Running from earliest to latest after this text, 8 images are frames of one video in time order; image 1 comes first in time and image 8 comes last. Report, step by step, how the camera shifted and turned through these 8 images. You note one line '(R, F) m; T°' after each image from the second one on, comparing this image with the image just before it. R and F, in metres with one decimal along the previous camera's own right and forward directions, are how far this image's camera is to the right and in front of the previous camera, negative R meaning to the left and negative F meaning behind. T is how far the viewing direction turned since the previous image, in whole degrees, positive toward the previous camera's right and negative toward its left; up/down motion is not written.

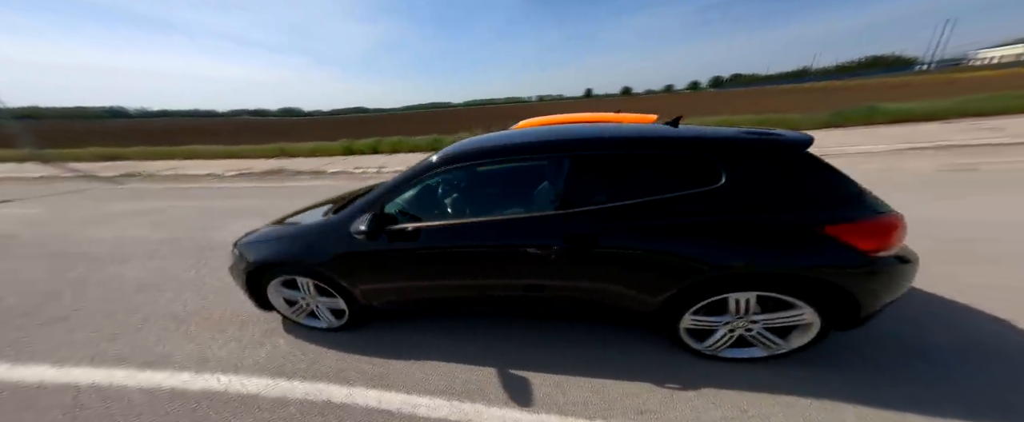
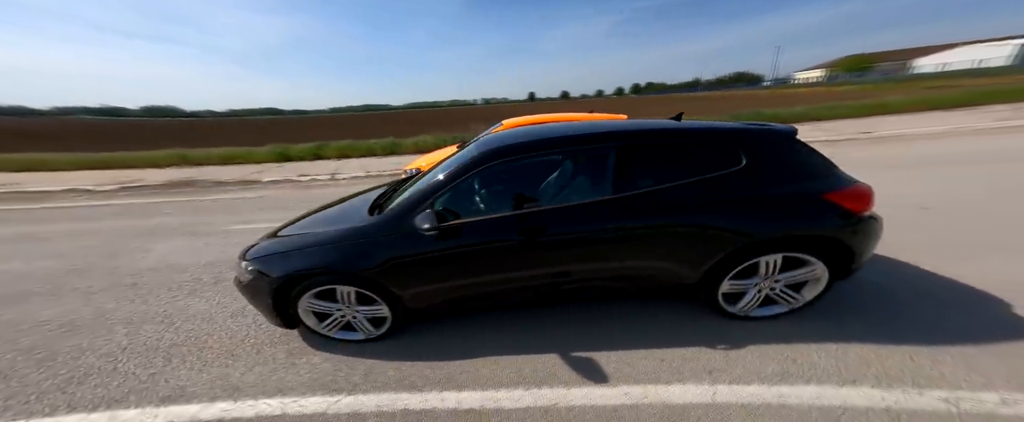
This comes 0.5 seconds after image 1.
(-0.7, 0.0) m; +10°
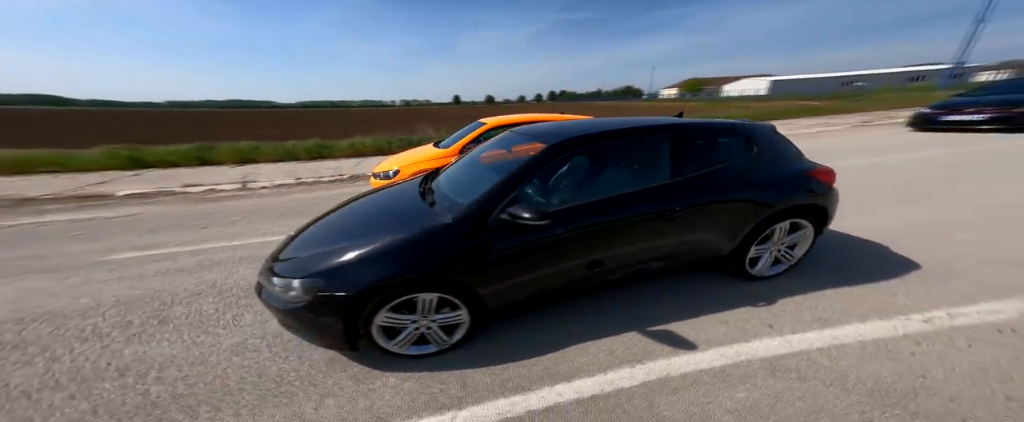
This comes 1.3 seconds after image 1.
(-1.0, +0.1) m; +15°
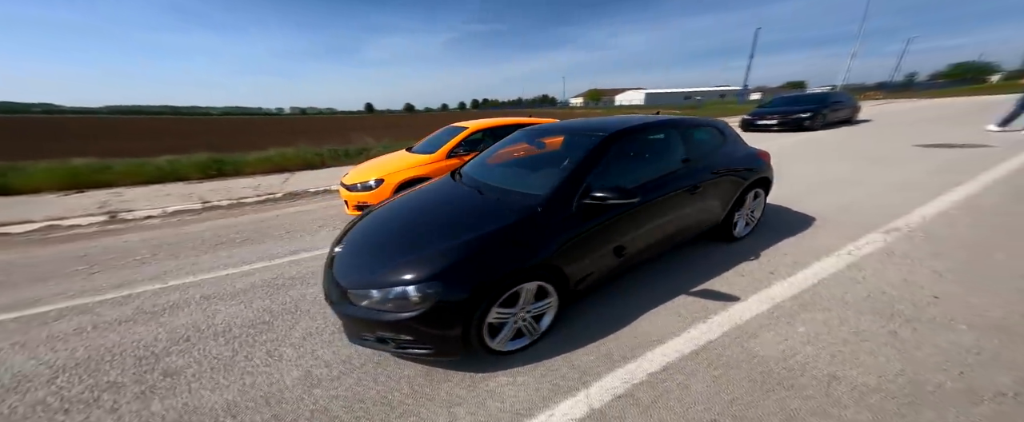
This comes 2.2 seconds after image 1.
(-1.0, +0.1) m; +15°
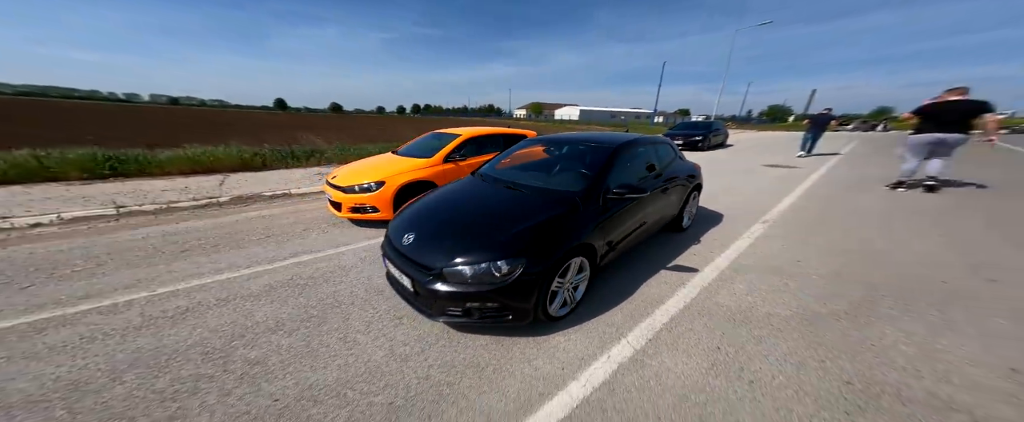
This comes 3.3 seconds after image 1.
(-0.9, -0.4) m; +12°
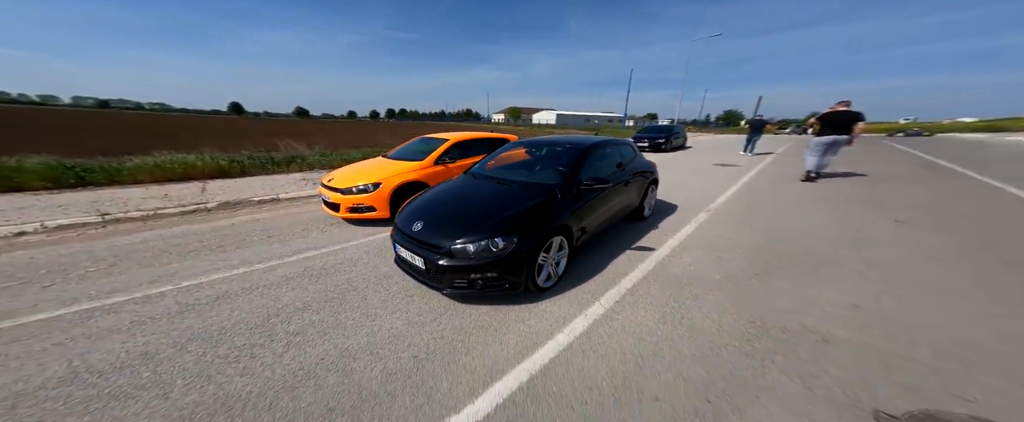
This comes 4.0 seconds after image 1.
(-0.1, -0.5) m; +4°
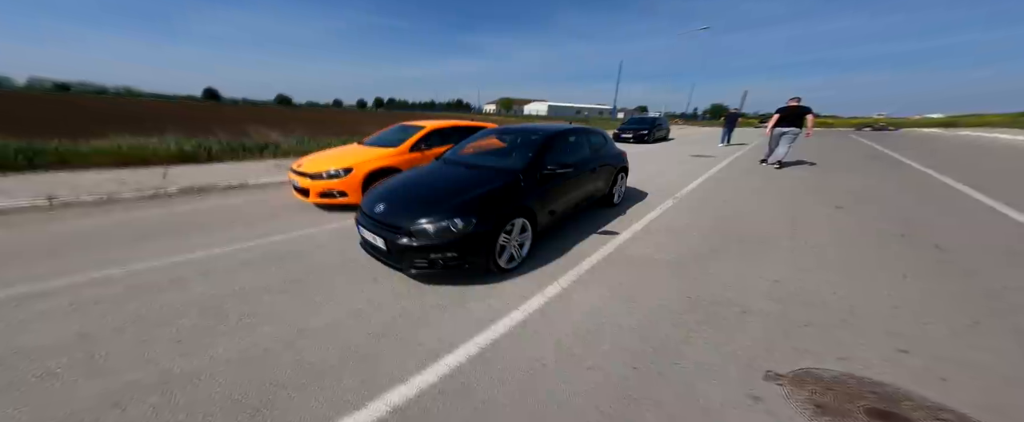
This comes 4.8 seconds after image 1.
(+0.2, 0.0) m; +2°
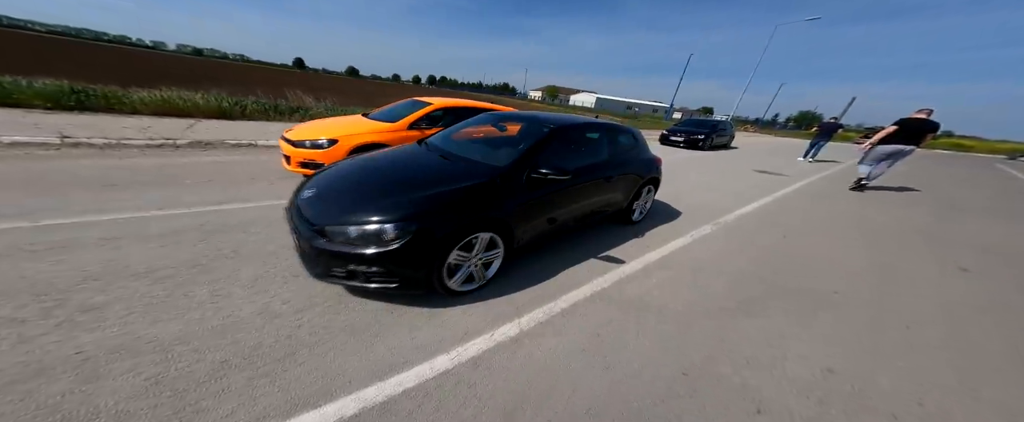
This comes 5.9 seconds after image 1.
(+0.5, +0.8) m; -8°
